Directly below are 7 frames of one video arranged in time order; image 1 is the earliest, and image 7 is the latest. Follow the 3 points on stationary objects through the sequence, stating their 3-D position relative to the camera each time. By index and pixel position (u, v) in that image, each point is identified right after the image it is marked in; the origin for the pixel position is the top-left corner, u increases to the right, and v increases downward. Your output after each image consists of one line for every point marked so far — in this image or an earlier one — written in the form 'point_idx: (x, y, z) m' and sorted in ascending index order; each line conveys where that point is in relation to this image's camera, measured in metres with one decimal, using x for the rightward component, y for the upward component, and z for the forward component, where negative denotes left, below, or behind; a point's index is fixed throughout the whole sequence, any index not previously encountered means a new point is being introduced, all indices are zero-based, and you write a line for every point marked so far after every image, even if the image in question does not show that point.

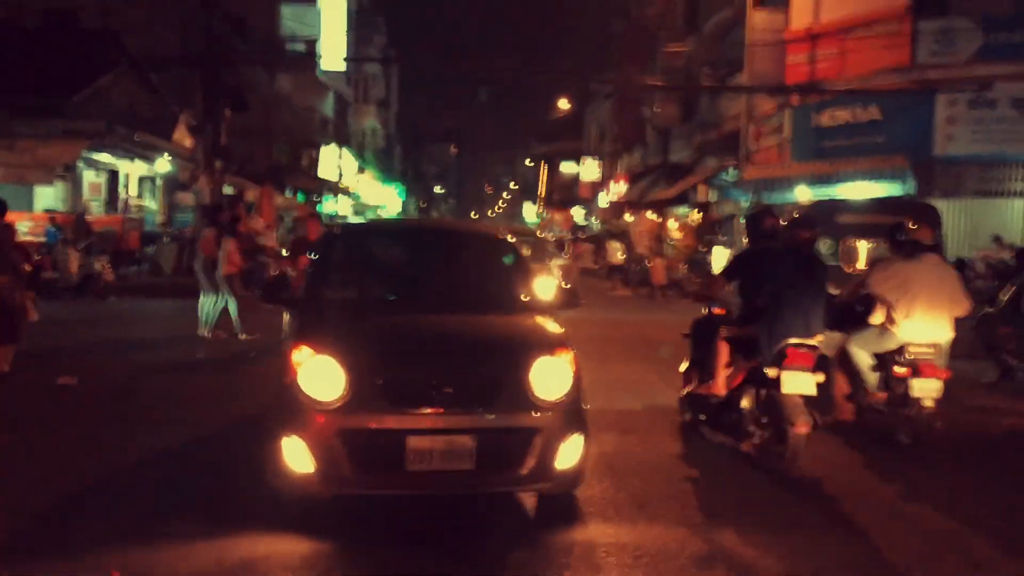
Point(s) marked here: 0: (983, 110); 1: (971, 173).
0: (+8.4, +3.2, +18.7) m
1: (+8.3, +2.1, +19.2) m
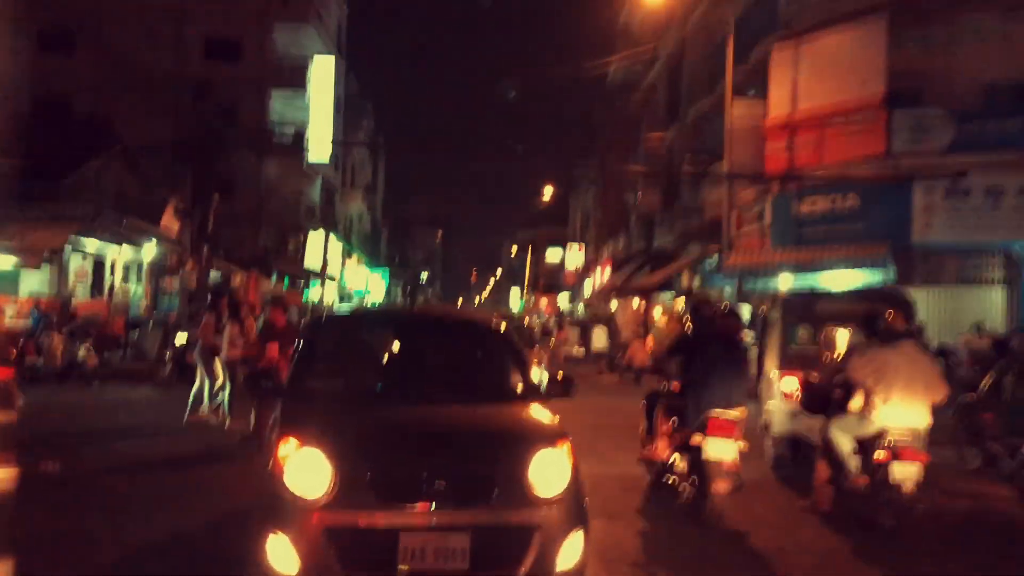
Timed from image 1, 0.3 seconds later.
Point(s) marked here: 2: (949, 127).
0: (+8.0, +1.6, +18.9) m
1: (+8.0, +0.5, +19.3) m
2: (+8.0, +3.0, +19.3) m
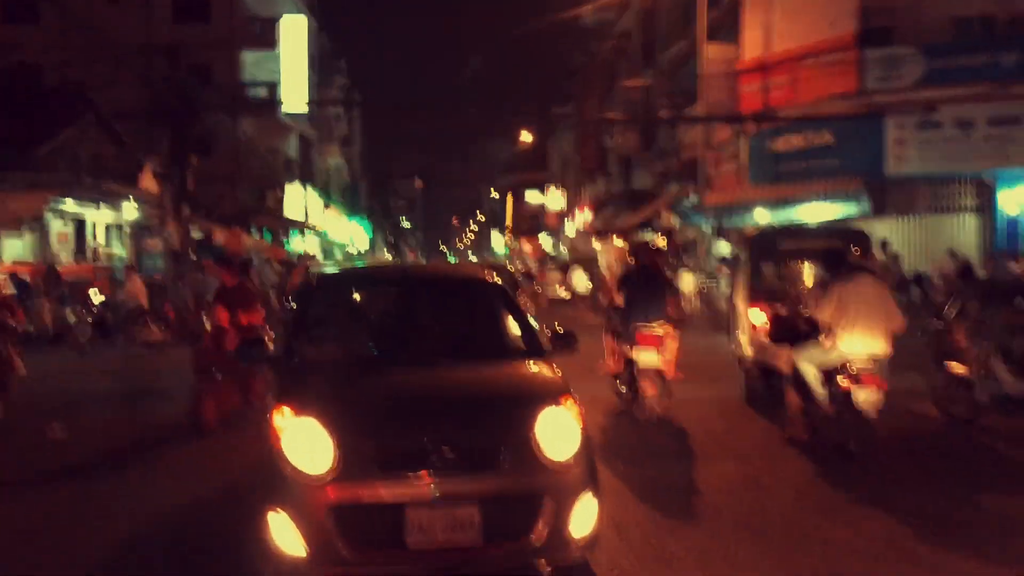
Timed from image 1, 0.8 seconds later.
0: (+7.7, +2.9, +19.2) m
1: (+7.6, +1.8, +19.7) m
2: (+7.5, +4.2, +19.5) m
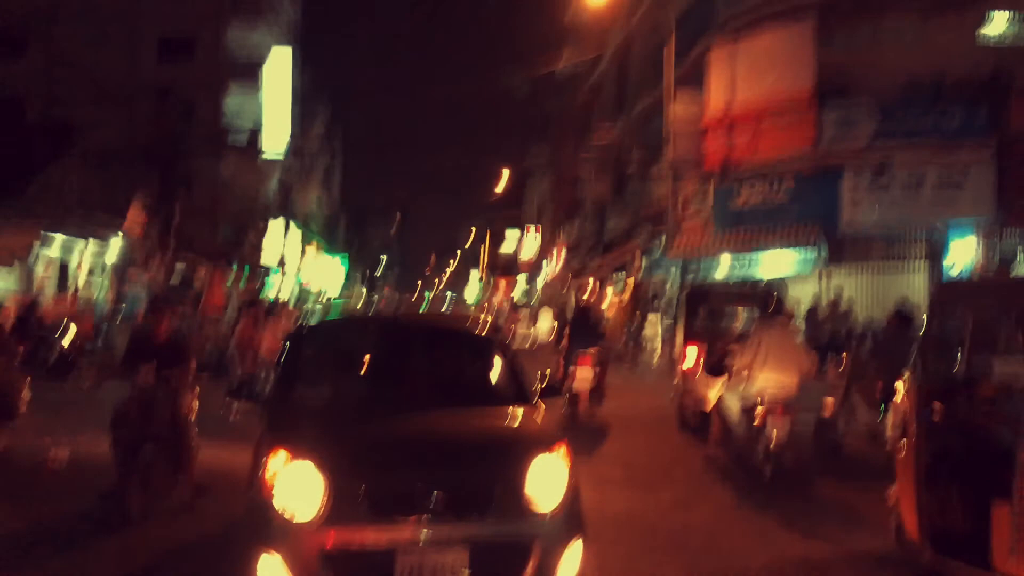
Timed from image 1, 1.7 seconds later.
0: (+7.2, +1.9, +20.3) m
1: (+7.1, +0.8, +20.7) m
2: (+7.1, +3.2, +20.6) m
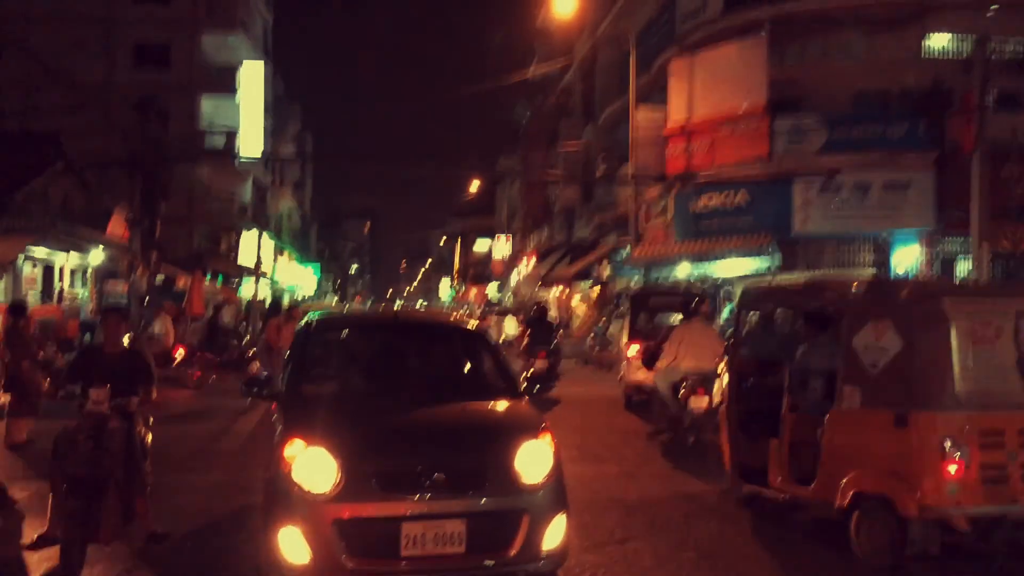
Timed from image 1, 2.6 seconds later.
0: (+6.5, +1.9, +21.5) m
1: (+6.5, +0.8, +21.9) m
2: (+6.4, +3.2, +21.9) m
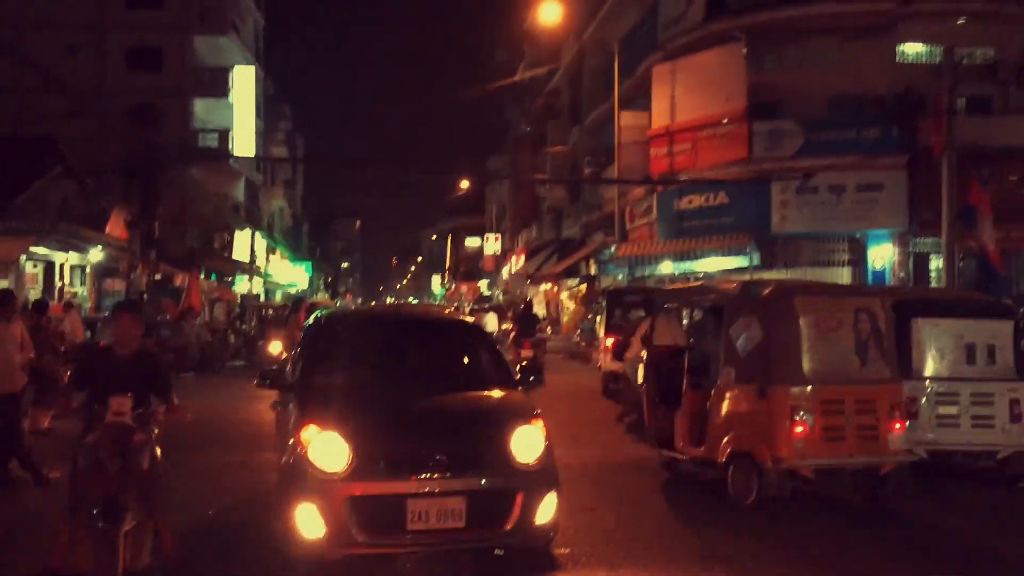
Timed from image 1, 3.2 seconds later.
0: (+6.3, +2.0, +22.3) m
1: (+6.2, +0.9, +22.8) m
2: (+6.2, +3.3, +22.7) m
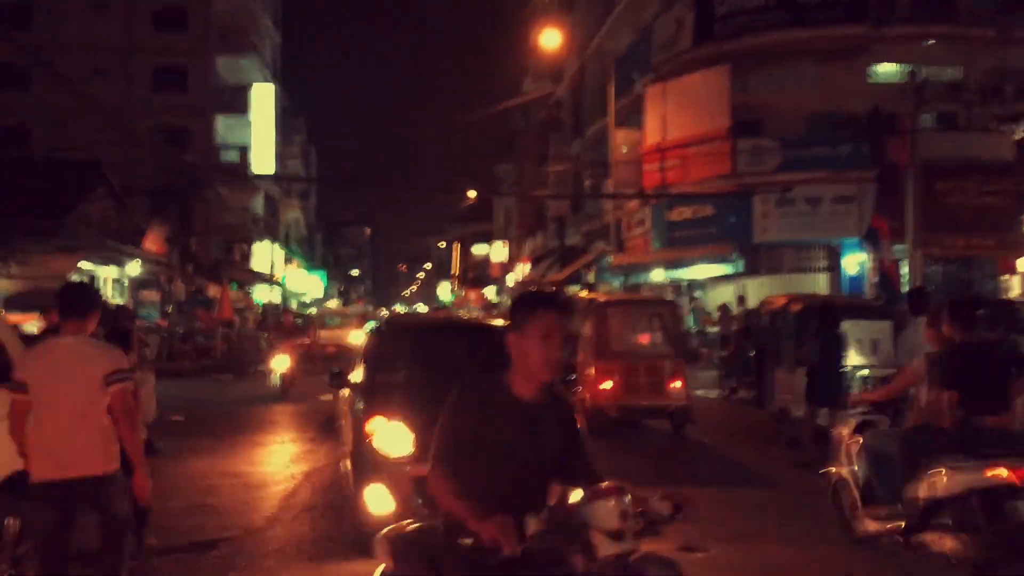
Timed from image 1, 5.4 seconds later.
0: (+6.4, +1.9, +24.5) m
1: (+6.3, +0.8, +24.9) m
2: (+6.2, +3.2, +24.8) m
